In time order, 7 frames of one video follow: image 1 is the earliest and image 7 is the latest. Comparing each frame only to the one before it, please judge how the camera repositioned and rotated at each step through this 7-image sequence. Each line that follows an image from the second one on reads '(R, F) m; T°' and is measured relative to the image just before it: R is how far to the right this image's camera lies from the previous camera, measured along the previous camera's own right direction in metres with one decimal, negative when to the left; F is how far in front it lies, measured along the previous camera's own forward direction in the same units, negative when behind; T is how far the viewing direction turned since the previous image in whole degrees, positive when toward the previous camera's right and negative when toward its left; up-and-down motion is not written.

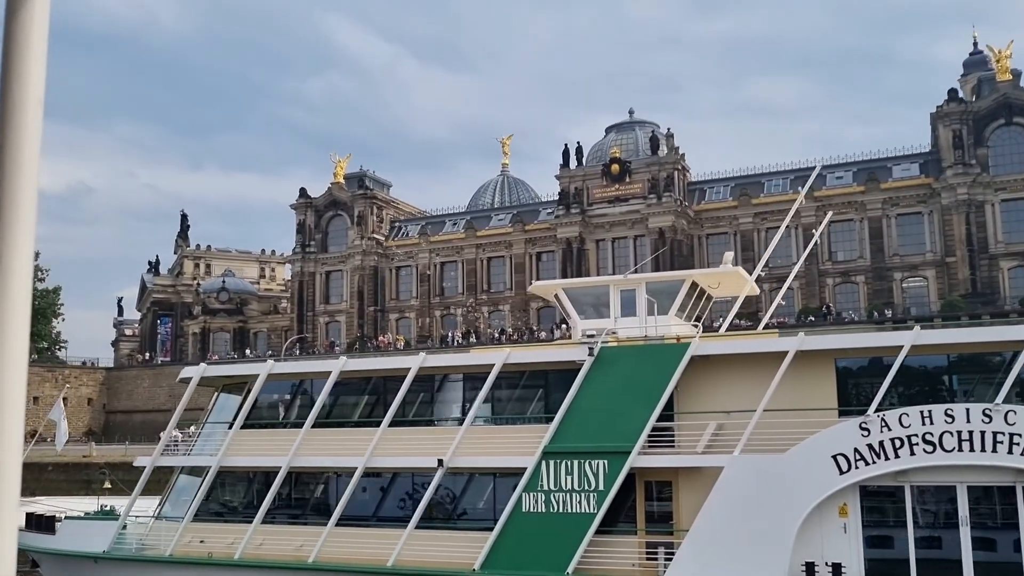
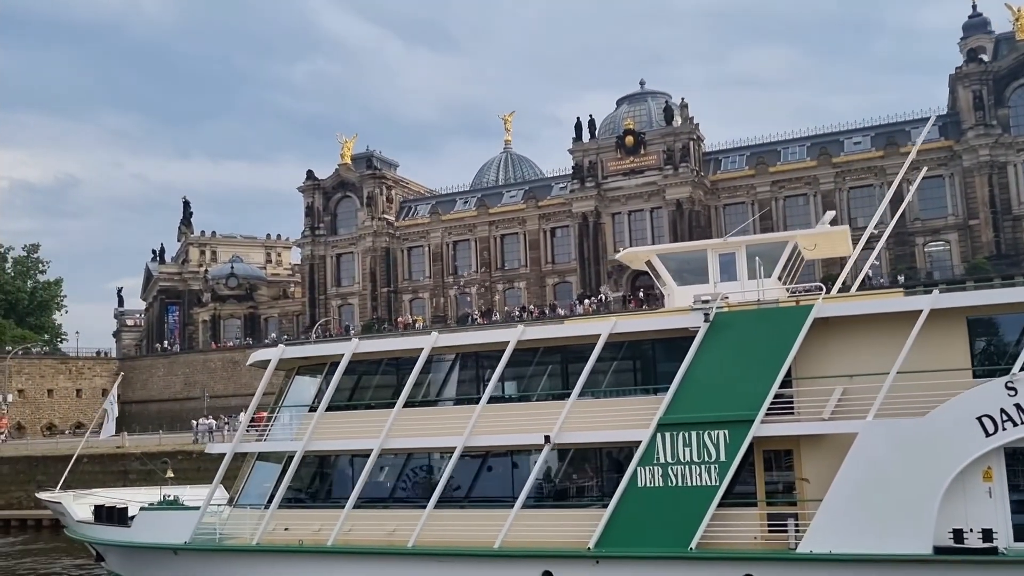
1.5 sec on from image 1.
(-1.7, +0.7) m; +1°
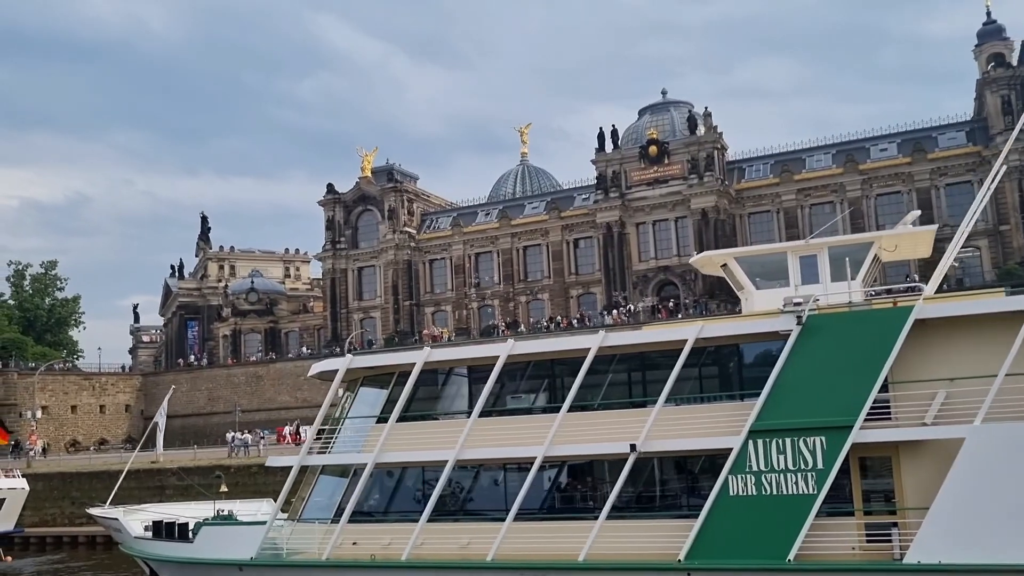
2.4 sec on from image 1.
(-1.1, +0.4) m; 0°
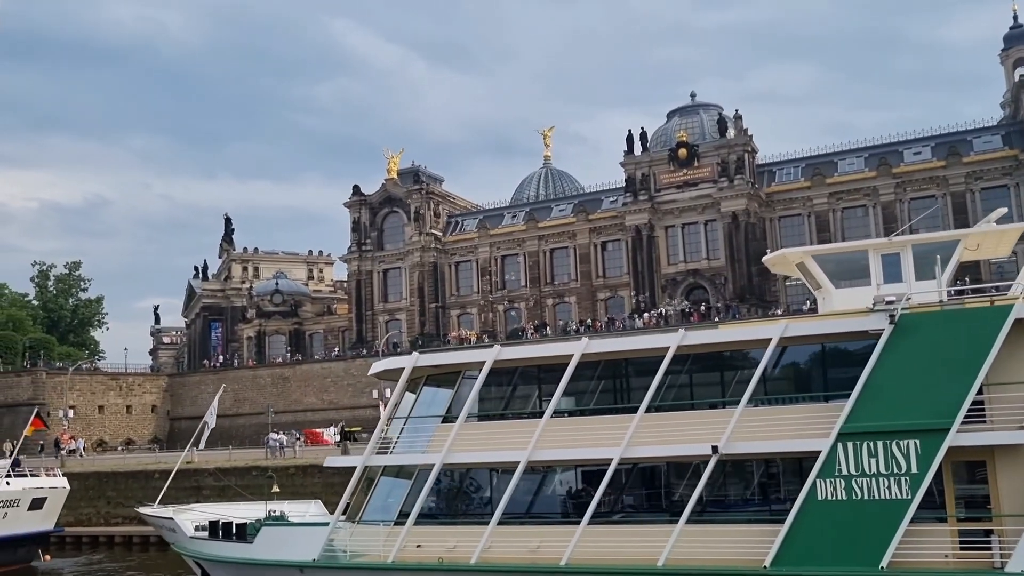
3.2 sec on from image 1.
(-0.9, +0.3) m; -1°
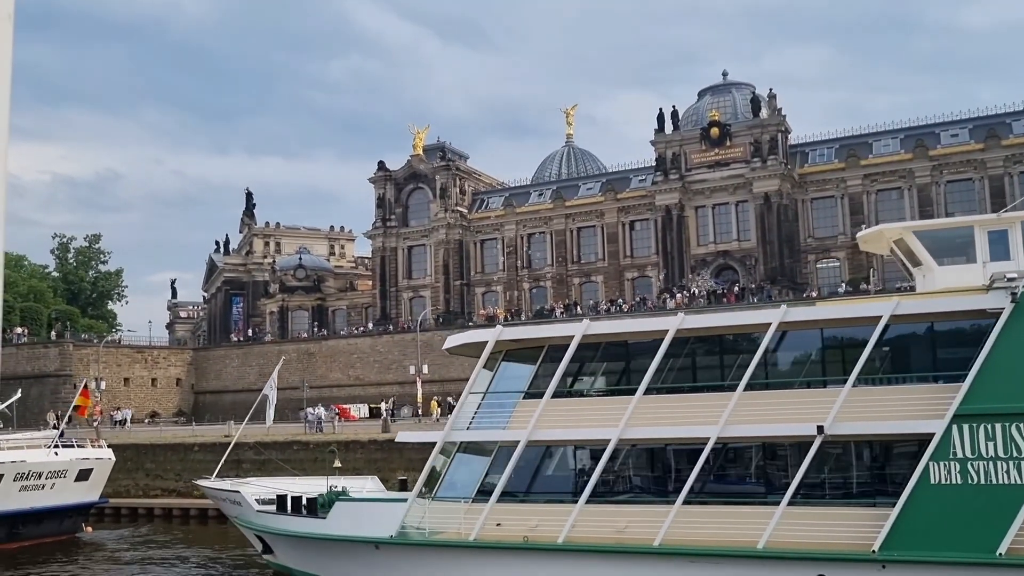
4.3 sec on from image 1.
(-1.2, +0.4) m; 0°
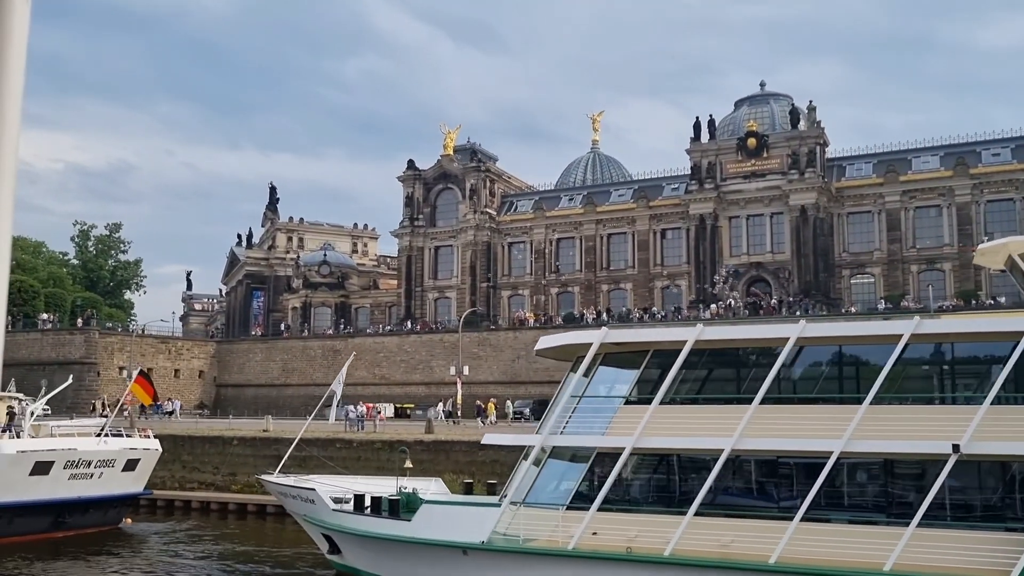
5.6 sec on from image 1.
(-1.5, +0.5) m; 0°
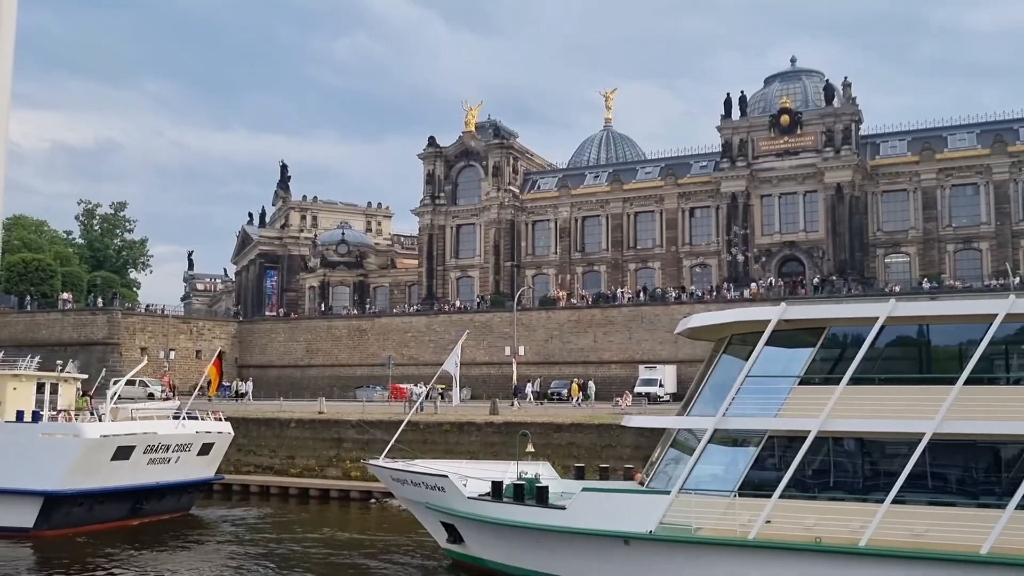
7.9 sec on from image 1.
(-2.6, +0.9) m; +1°
